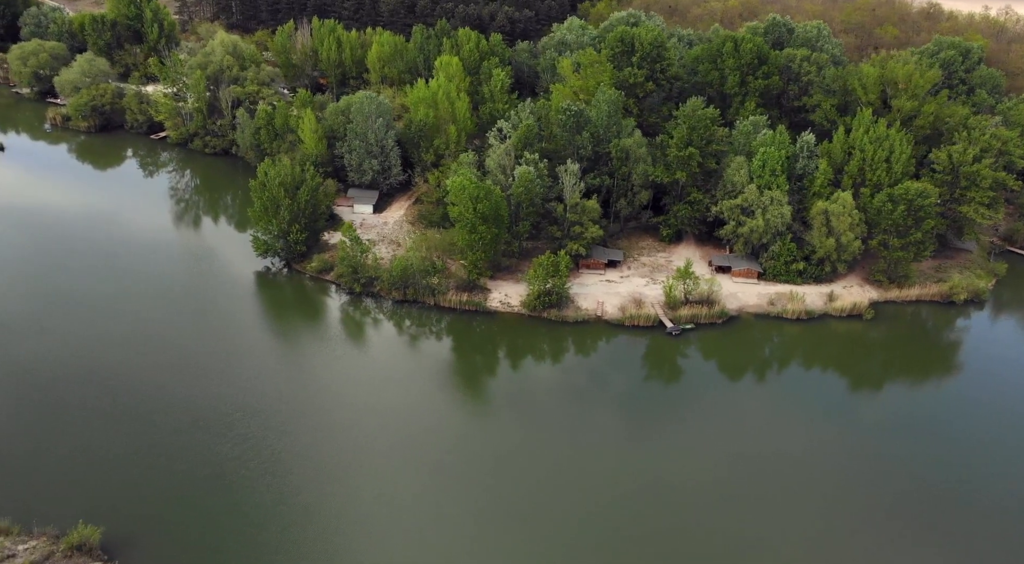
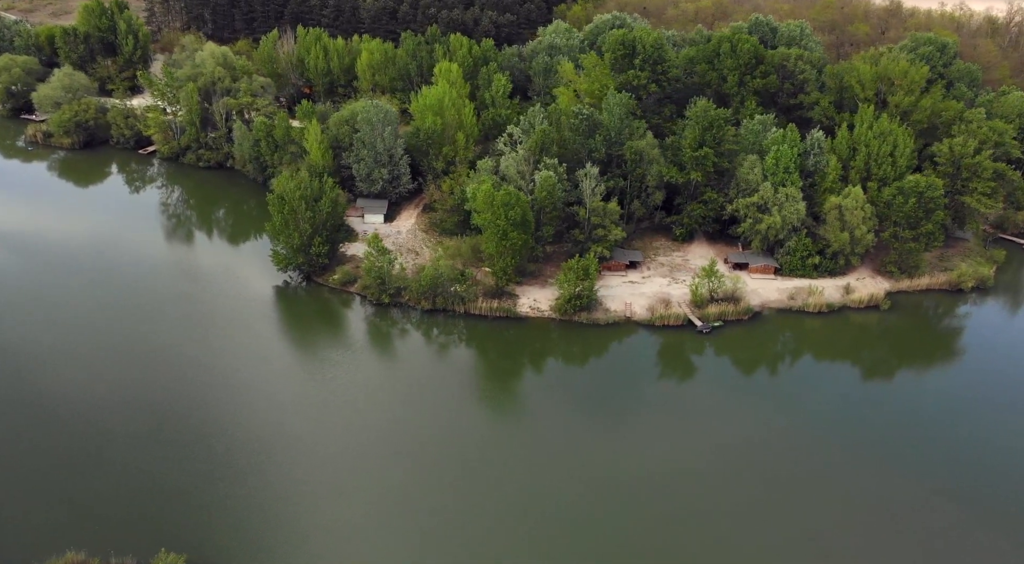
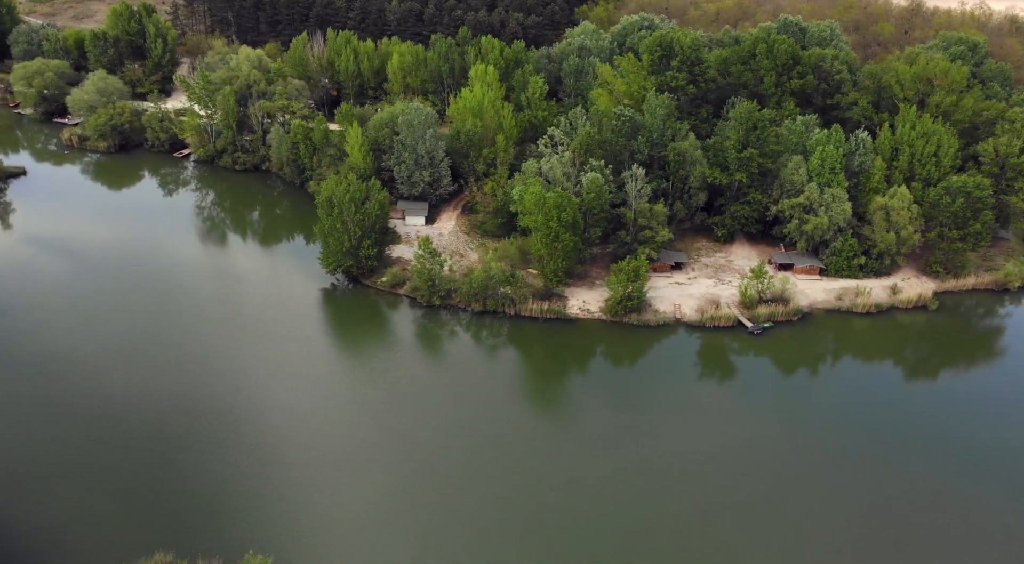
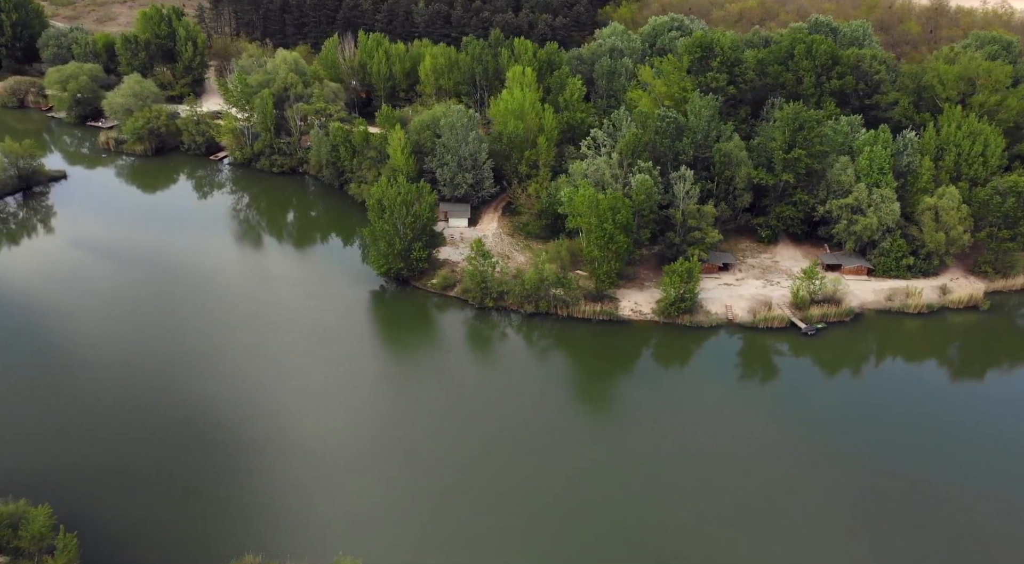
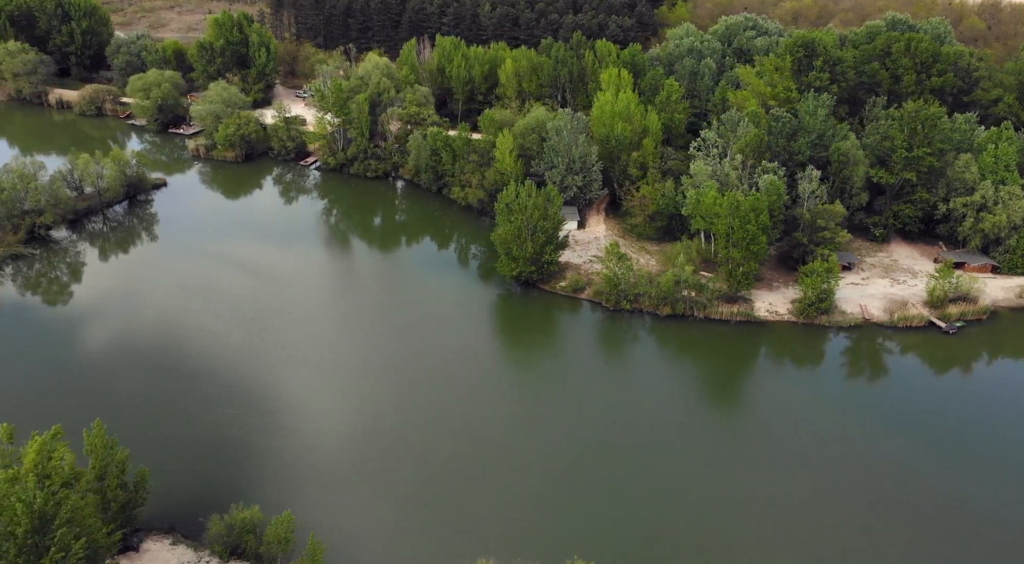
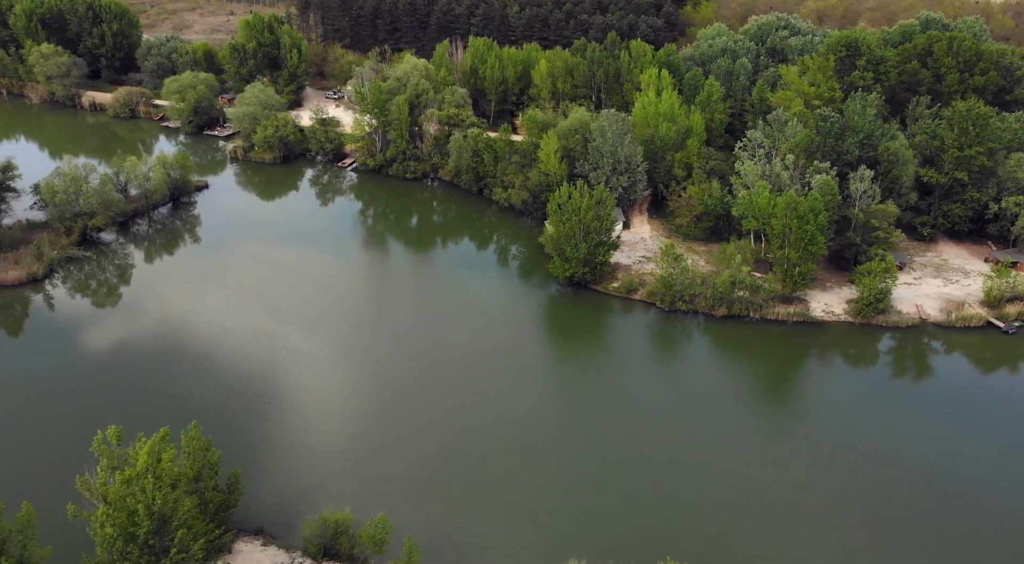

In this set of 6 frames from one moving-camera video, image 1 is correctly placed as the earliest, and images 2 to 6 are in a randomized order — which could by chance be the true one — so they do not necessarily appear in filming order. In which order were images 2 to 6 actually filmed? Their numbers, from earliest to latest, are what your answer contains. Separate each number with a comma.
2, 3, 4, 5, 6
